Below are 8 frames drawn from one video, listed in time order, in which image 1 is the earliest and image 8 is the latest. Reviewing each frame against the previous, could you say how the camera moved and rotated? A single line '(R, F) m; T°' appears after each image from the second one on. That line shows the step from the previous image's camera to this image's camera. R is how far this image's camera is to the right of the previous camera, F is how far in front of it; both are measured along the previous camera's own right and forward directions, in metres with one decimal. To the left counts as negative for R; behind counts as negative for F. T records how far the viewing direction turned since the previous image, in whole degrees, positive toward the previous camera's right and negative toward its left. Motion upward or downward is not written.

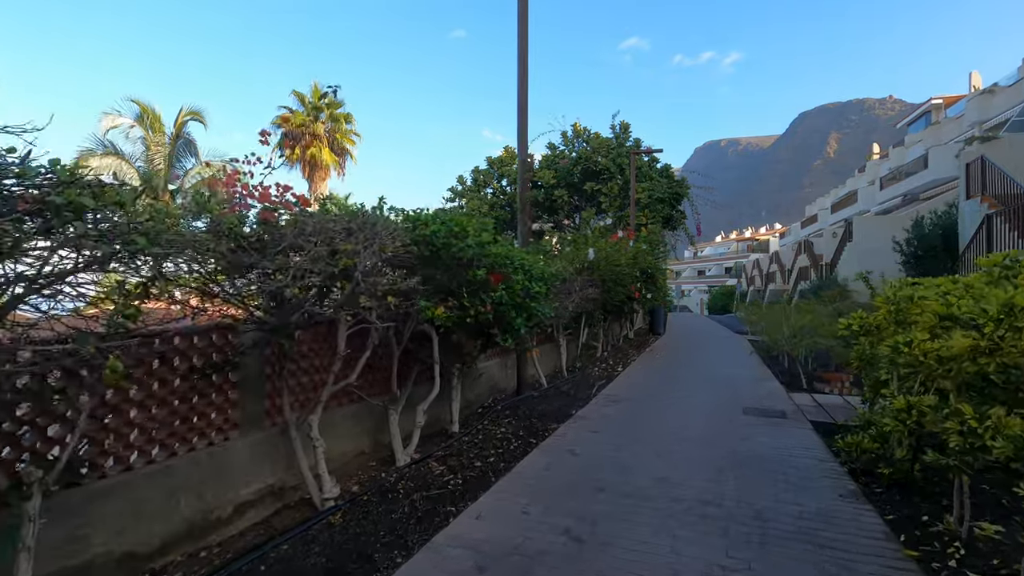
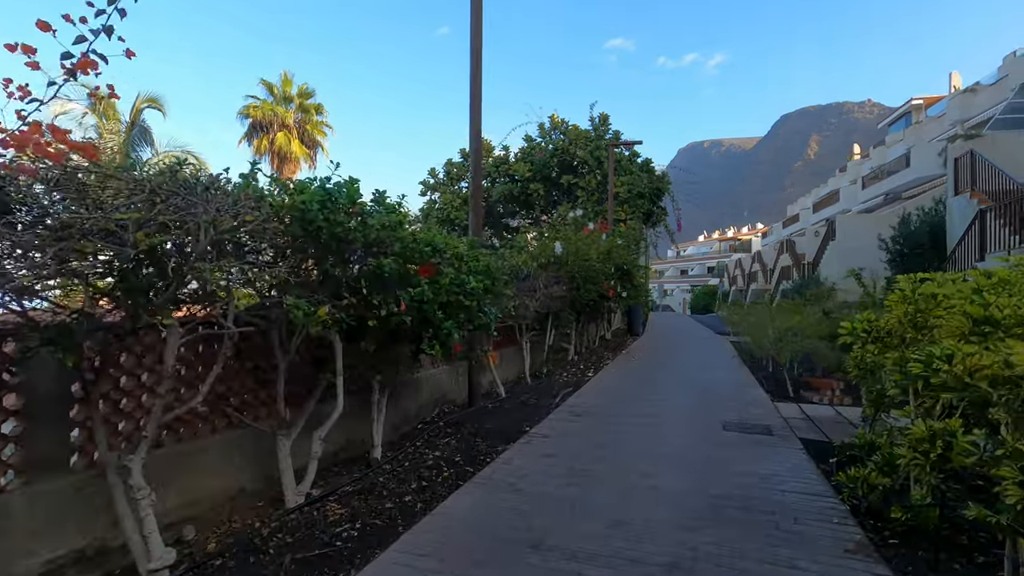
(+0.6, +1.3) m; +2°
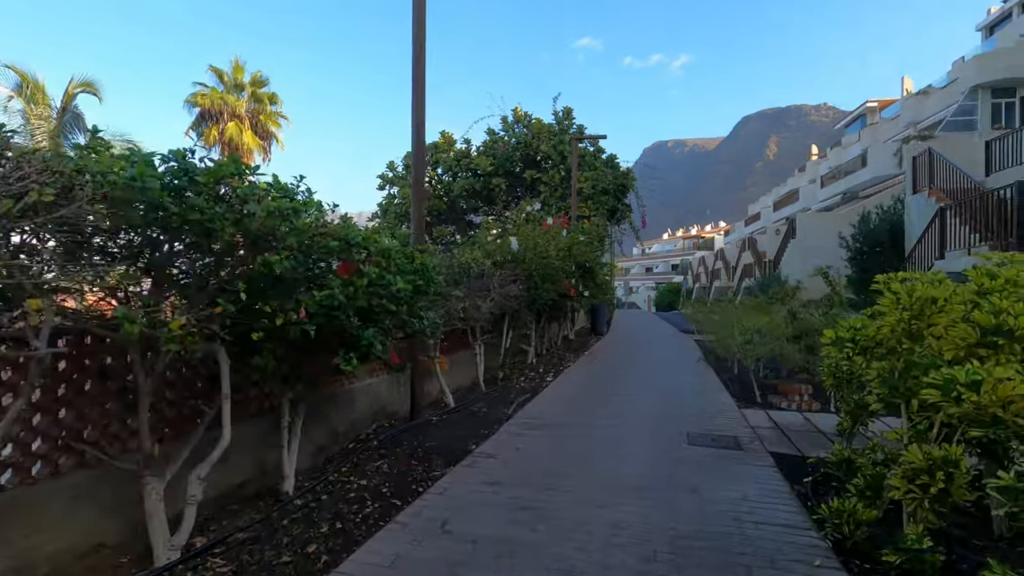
(+0.3, +0.8) m; +3°
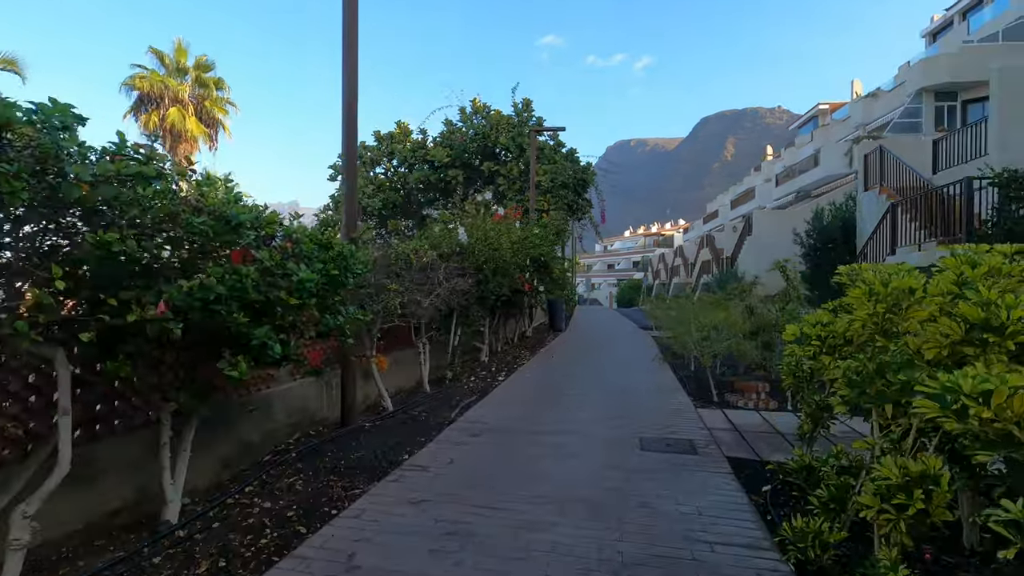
(+0.3, +0.7) m; +4°
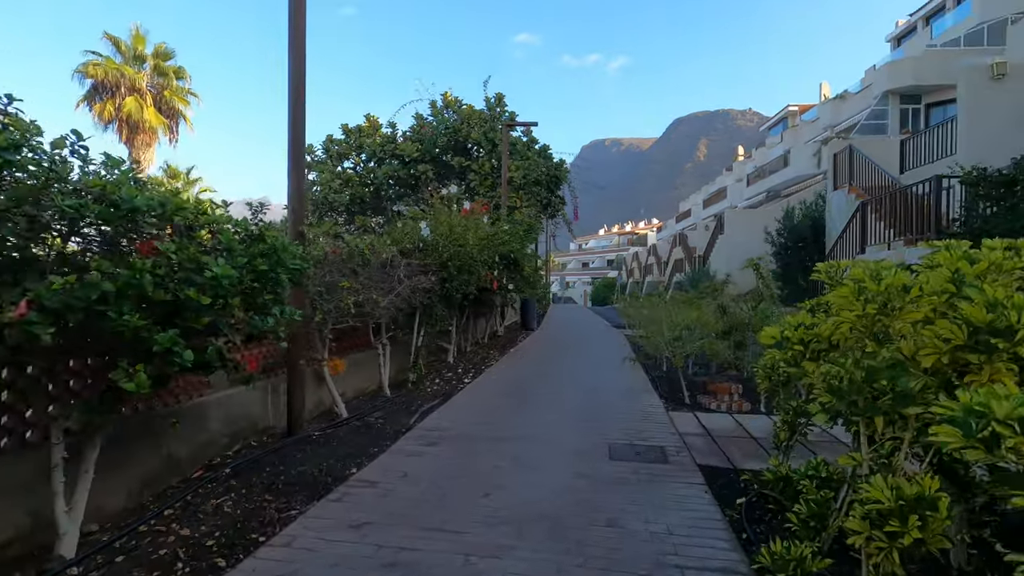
(+0.2, +0.5) m; +3°
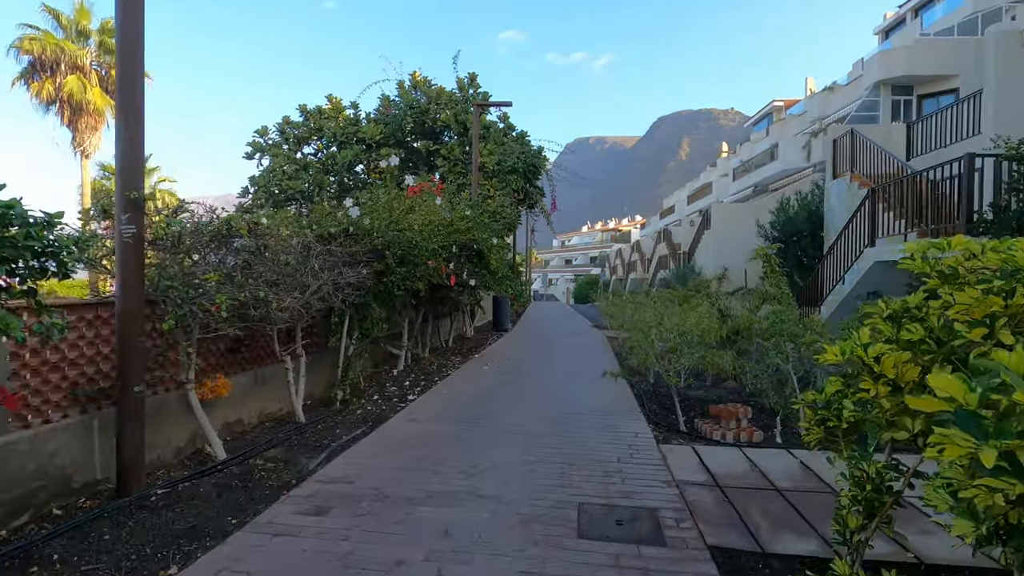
(+0.5, +2.0) m; +2°
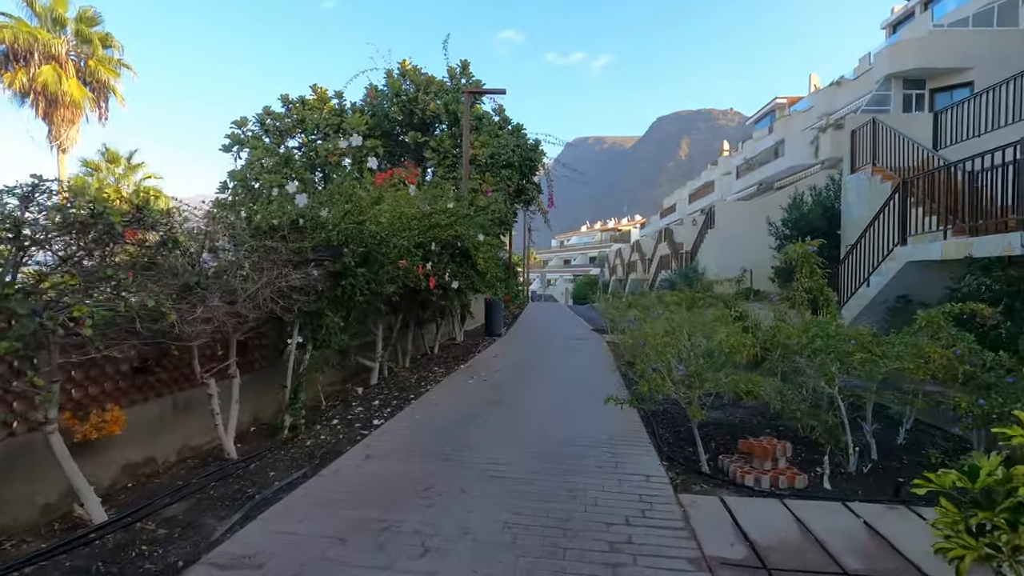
(+0.2, +1.4) m; 0°
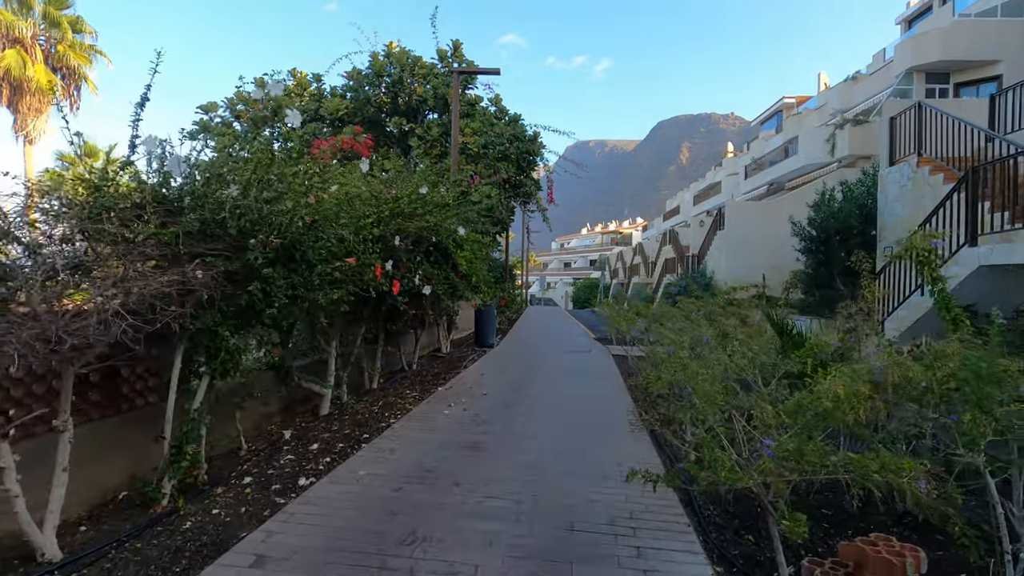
(+0.2, +2.1) m; 0°
